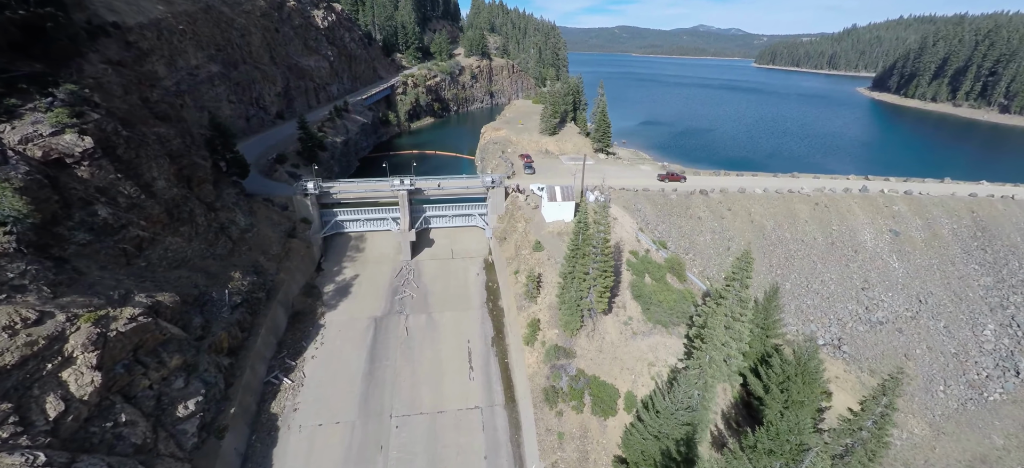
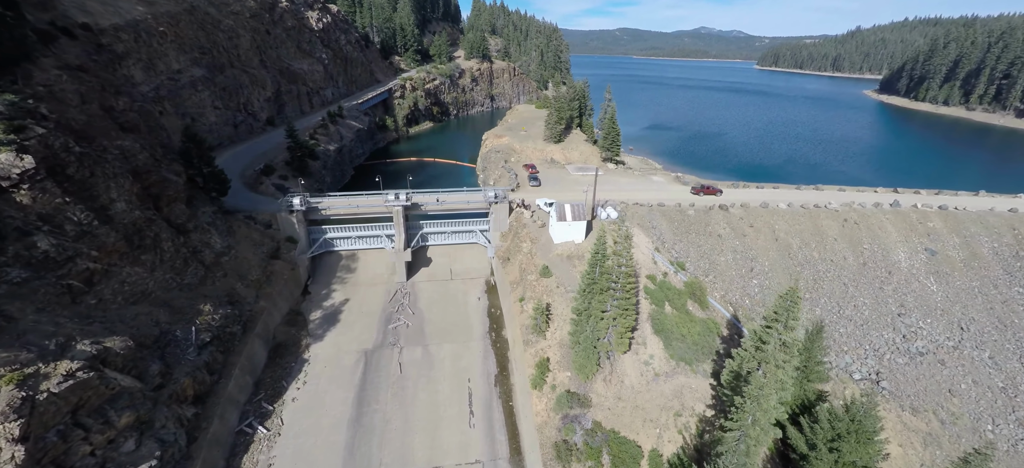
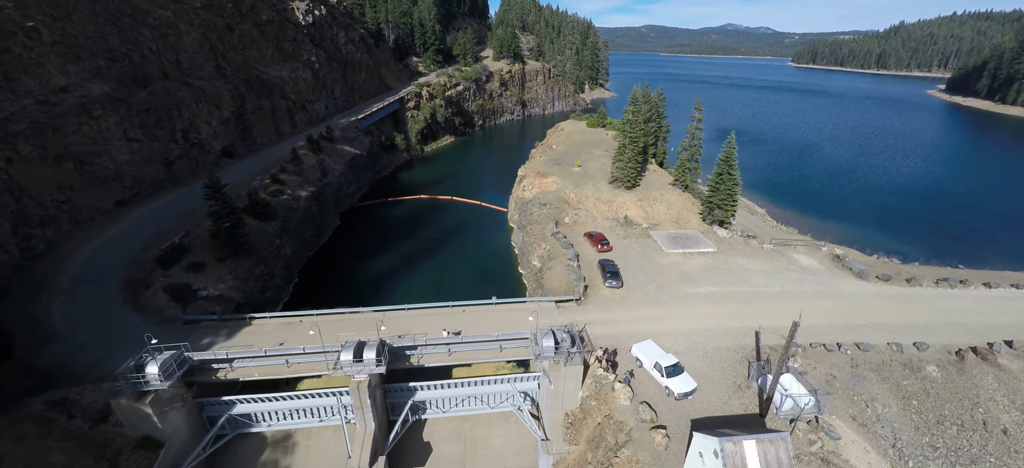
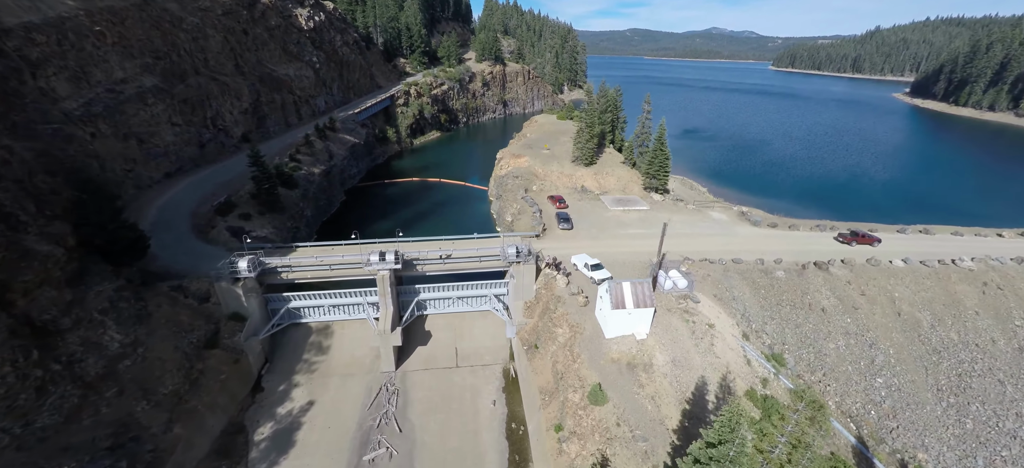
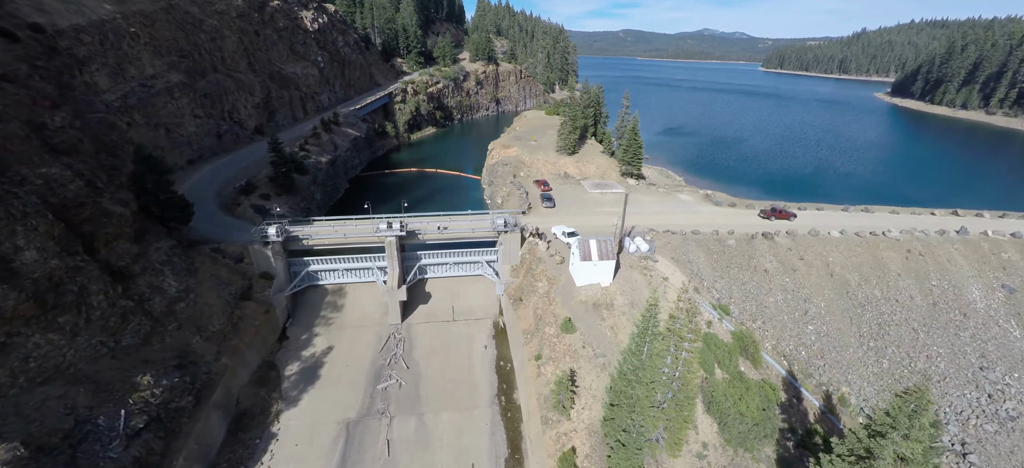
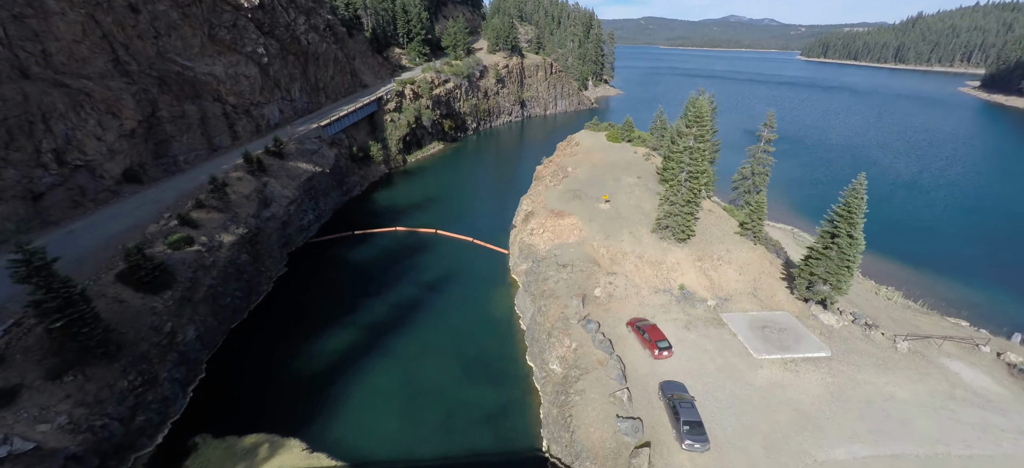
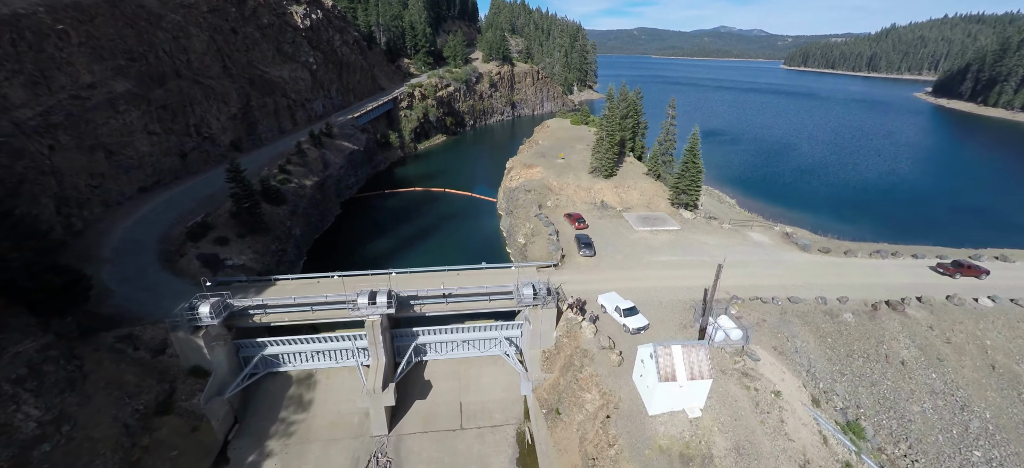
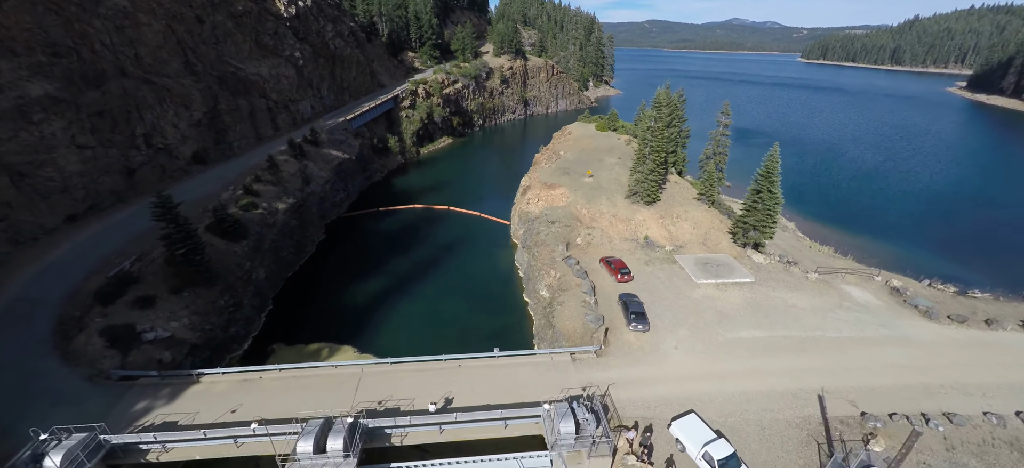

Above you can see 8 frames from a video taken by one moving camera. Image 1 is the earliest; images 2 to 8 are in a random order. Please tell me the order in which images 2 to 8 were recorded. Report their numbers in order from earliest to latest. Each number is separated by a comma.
2, 5, 4, 7, 3, 8, 6
